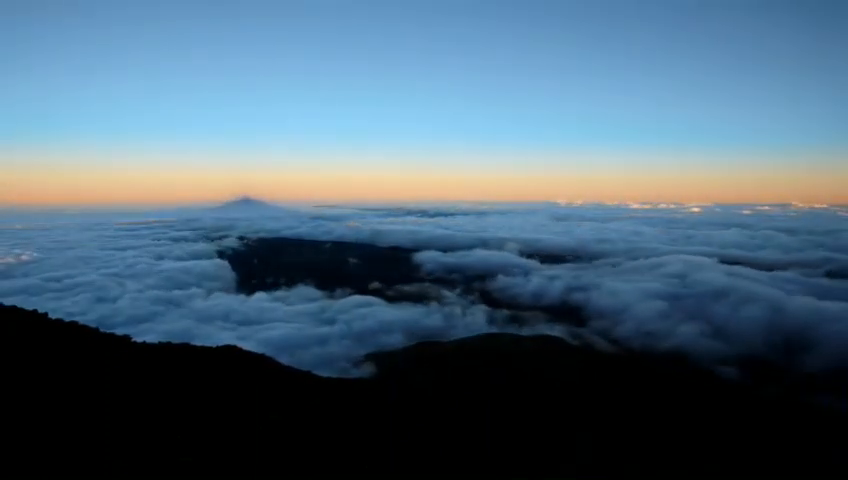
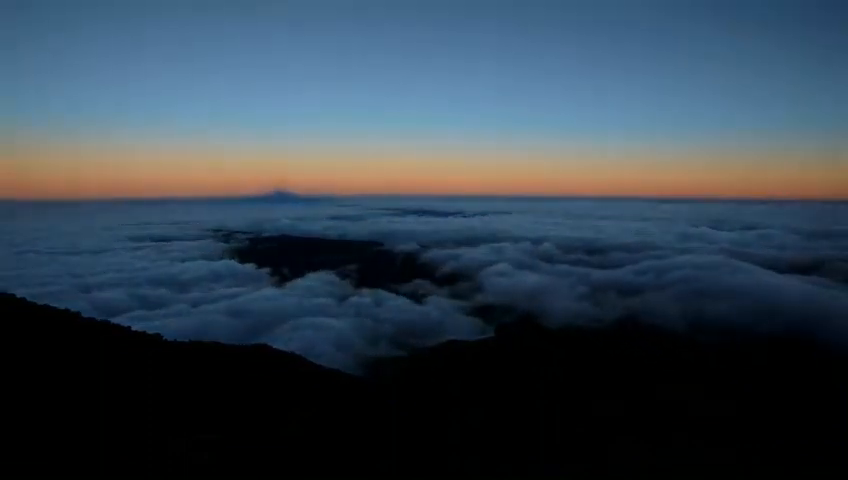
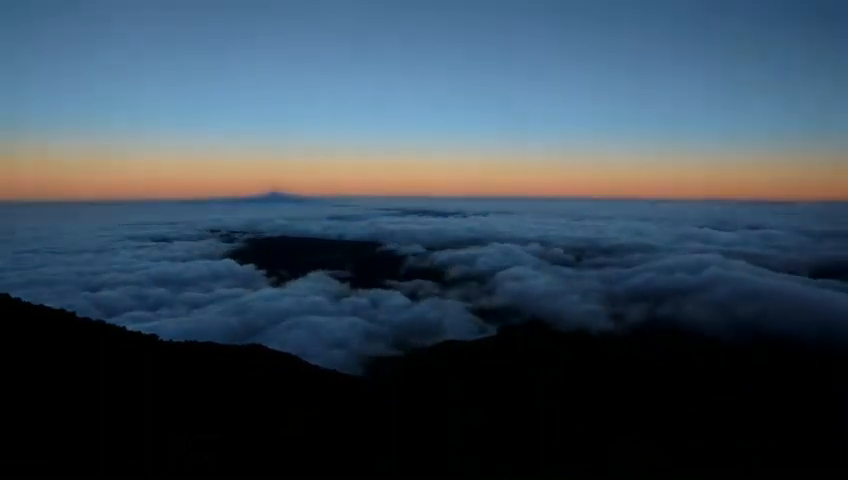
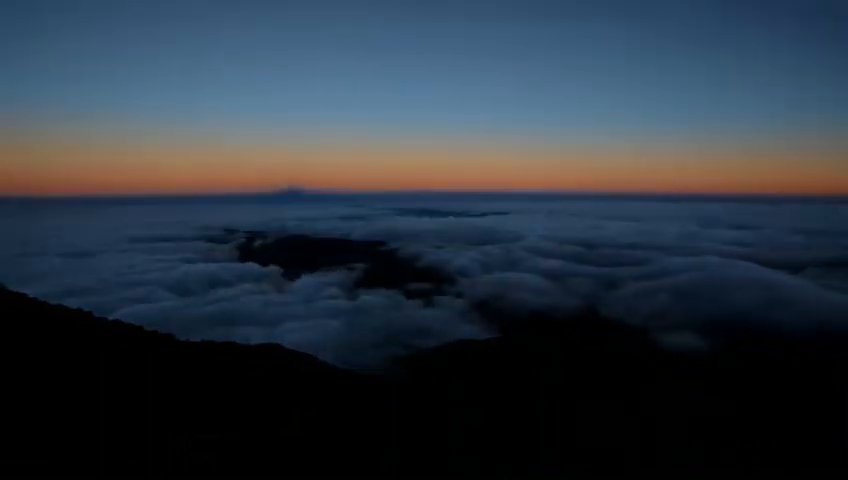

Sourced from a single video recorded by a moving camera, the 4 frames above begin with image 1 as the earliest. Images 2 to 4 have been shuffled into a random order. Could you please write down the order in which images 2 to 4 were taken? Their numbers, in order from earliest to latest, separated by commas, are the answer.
3, 2, 4
